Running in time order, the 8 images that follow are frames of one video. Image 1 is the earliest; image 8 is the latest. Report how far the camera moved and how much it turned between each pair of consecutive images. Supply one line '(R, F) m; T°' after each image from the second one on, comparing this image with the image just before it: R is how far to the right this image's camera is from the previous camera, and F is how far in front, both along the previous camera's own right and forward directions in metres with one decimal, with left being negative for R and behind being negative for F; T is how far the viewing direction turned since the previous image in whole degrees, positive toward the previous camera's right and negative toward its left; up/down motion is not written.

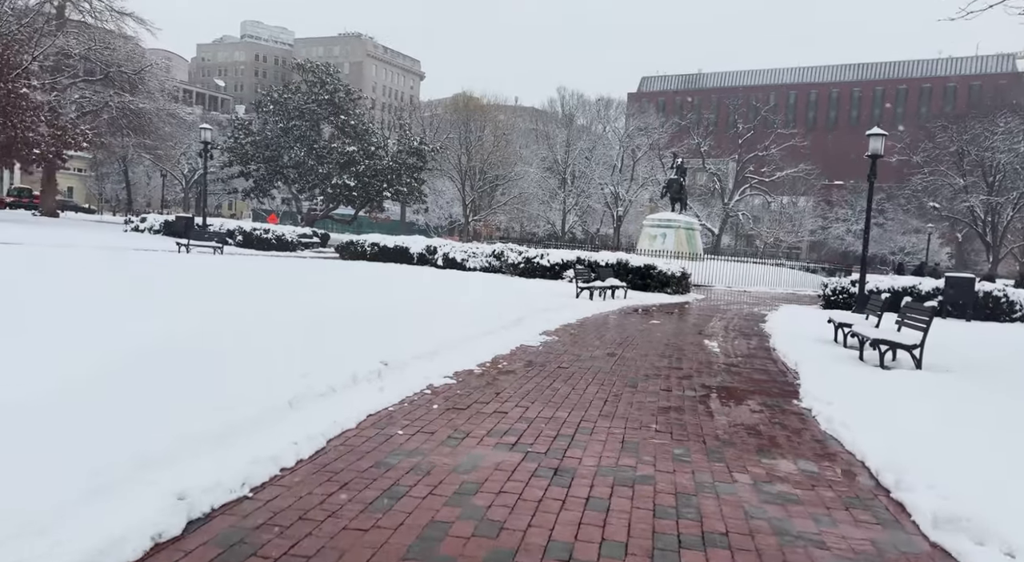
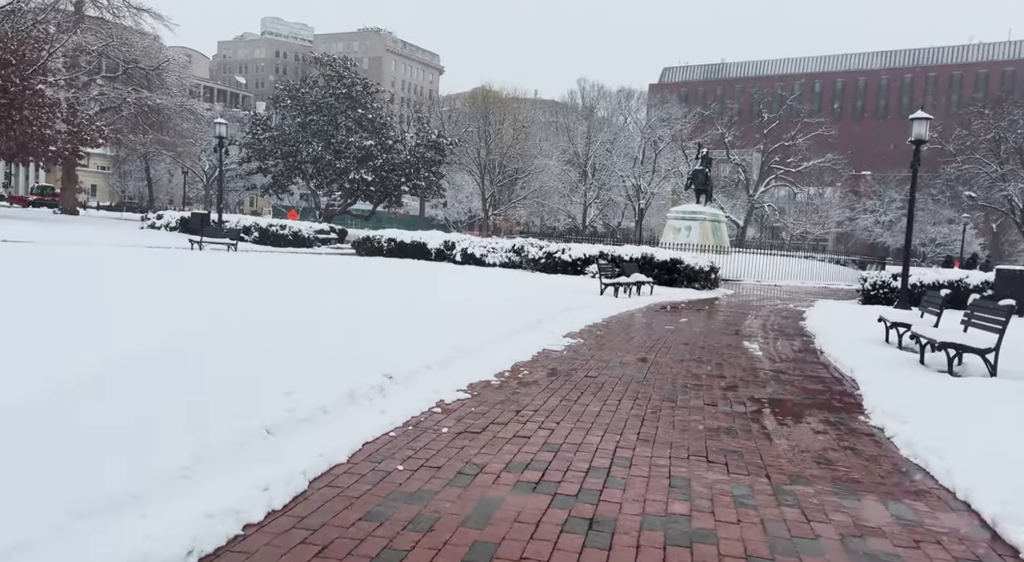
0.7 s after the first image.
(0.0, +0.8) m; -2°
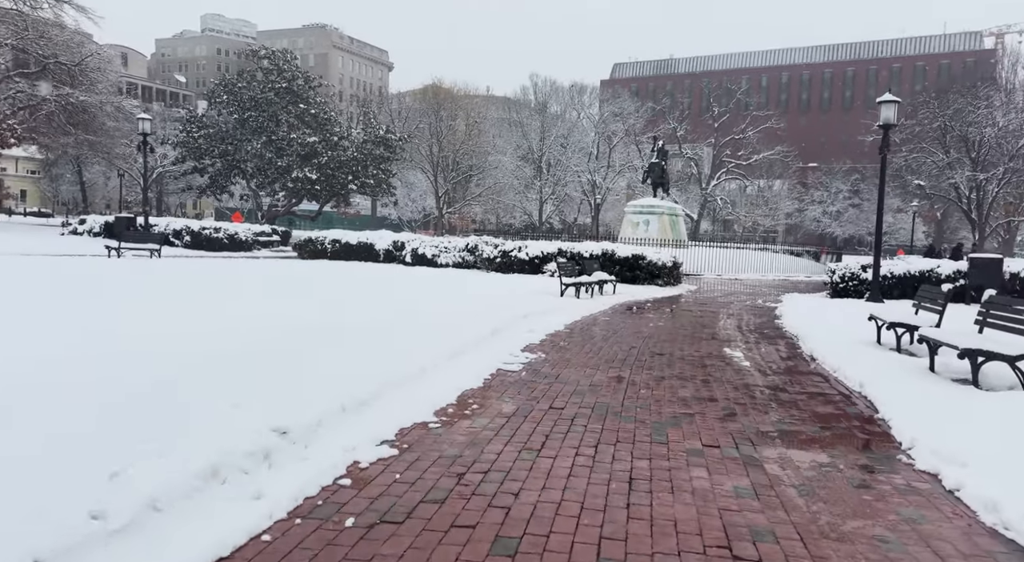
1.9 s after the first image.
(+0.1, +1.4) m; +3°
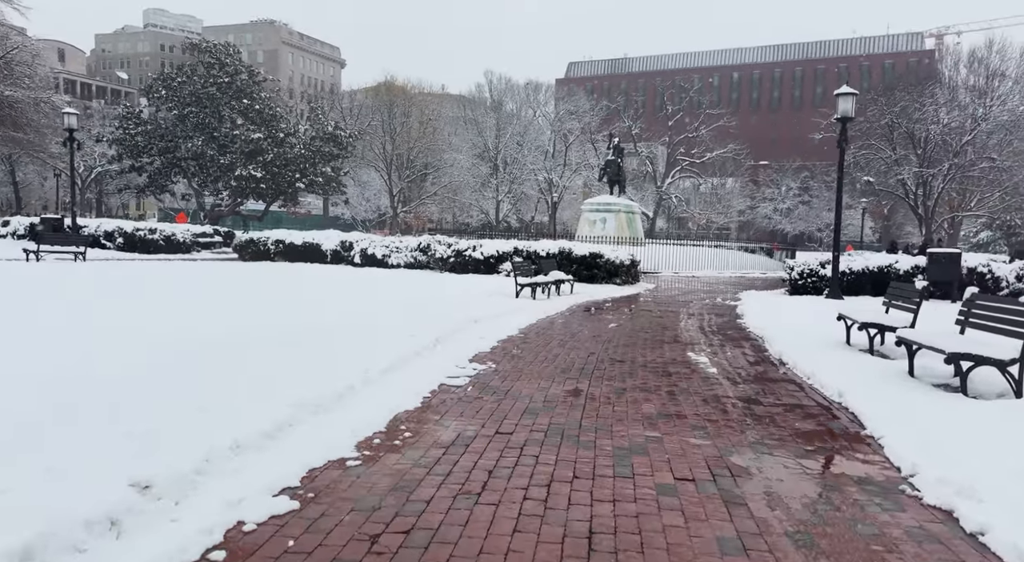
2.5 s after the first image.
(+0.1, +0.8) m; +3°
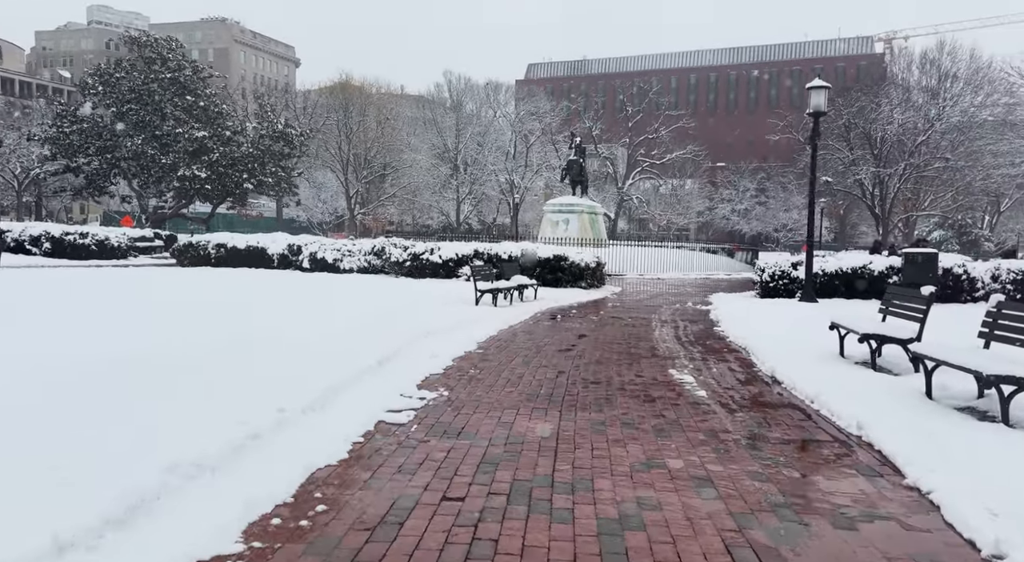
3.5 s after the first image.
(+0.1, +1.1) m; +3°
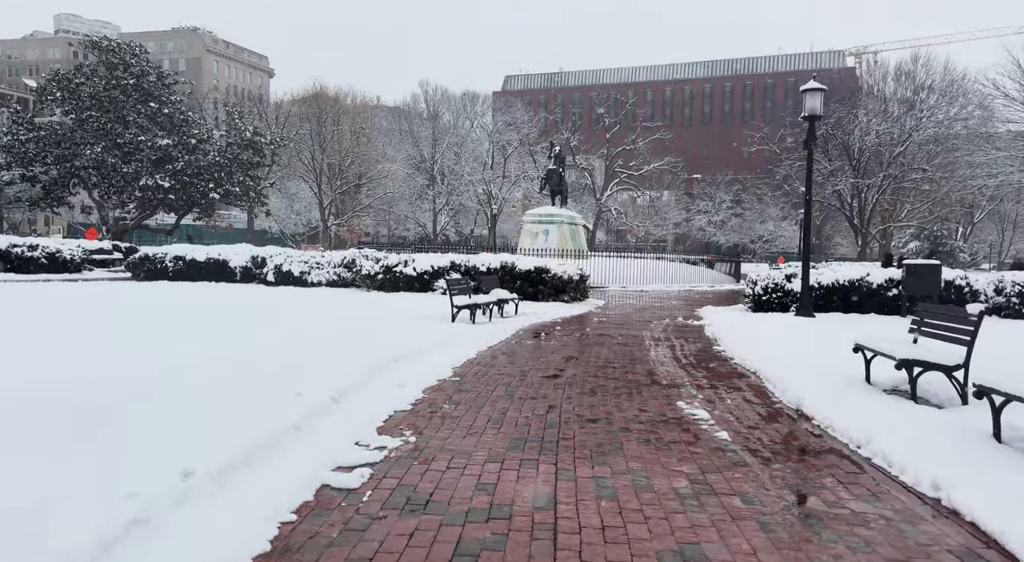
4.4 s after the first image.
(0.0, +1.1) m; +2°
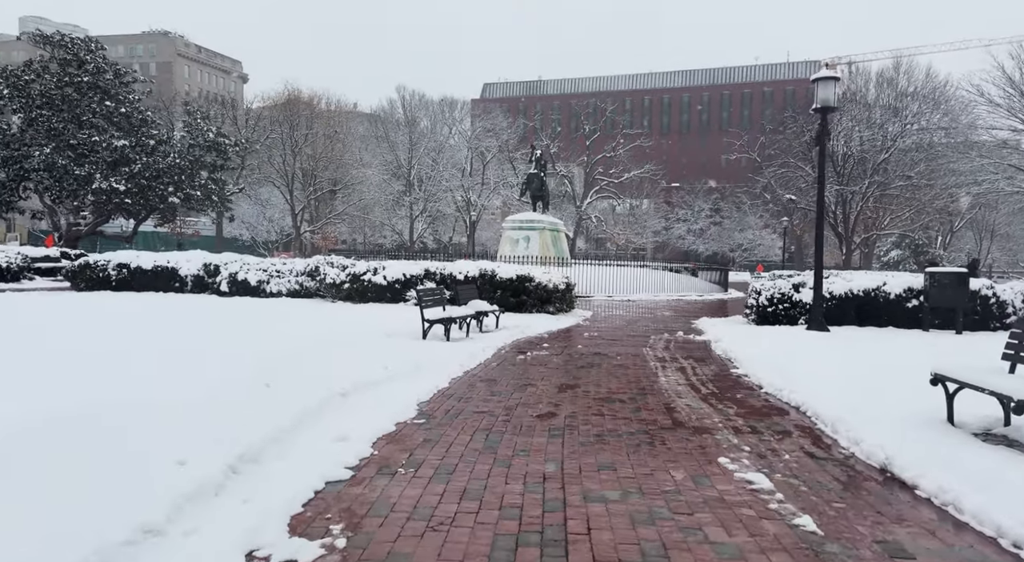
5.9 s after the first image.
(0.0, +1.7) m; +2°
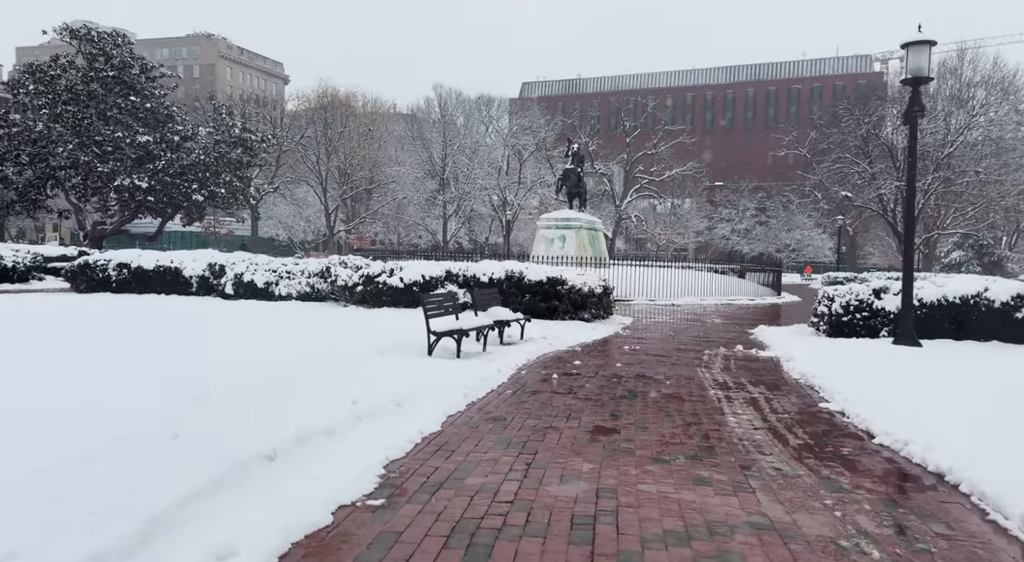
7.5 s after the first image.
(+0.2, +2.0) m; -3°
